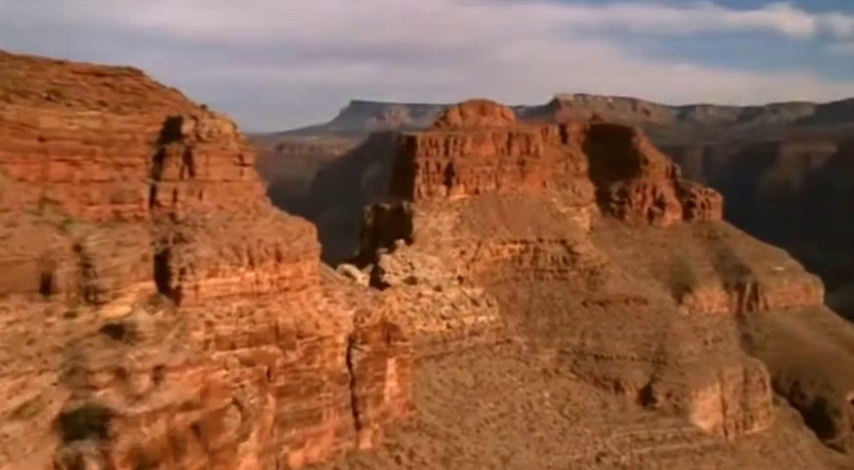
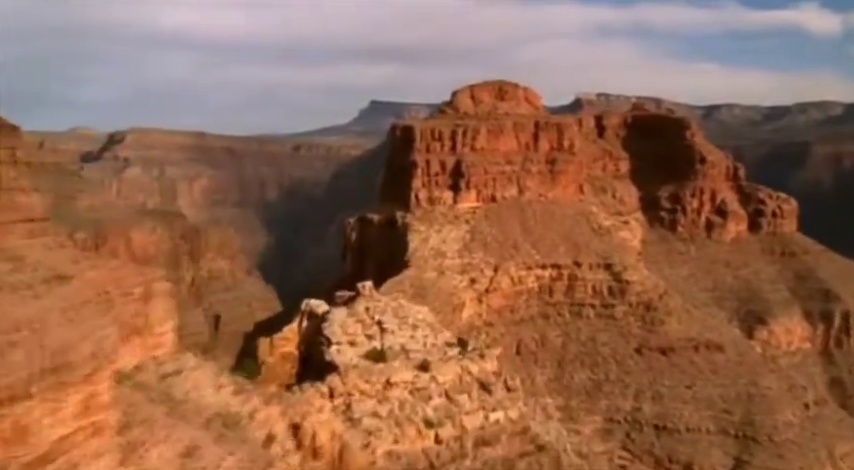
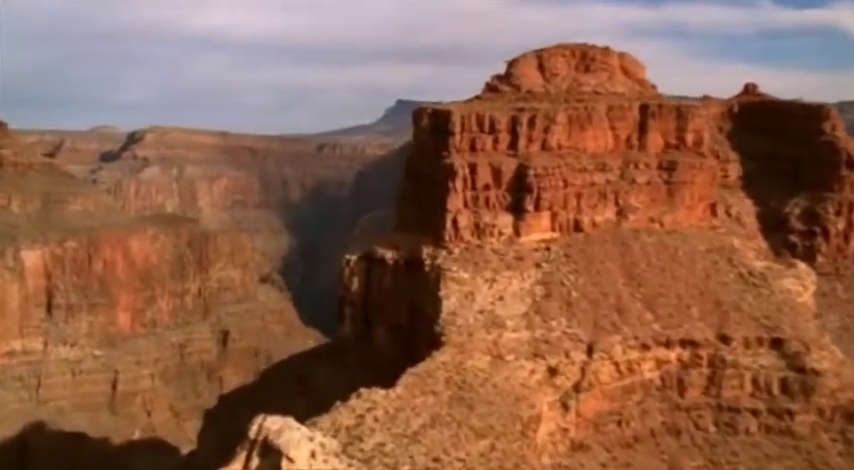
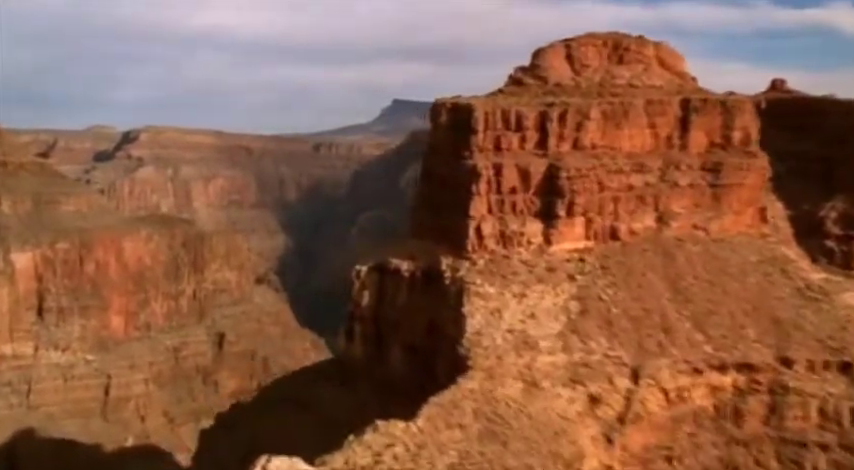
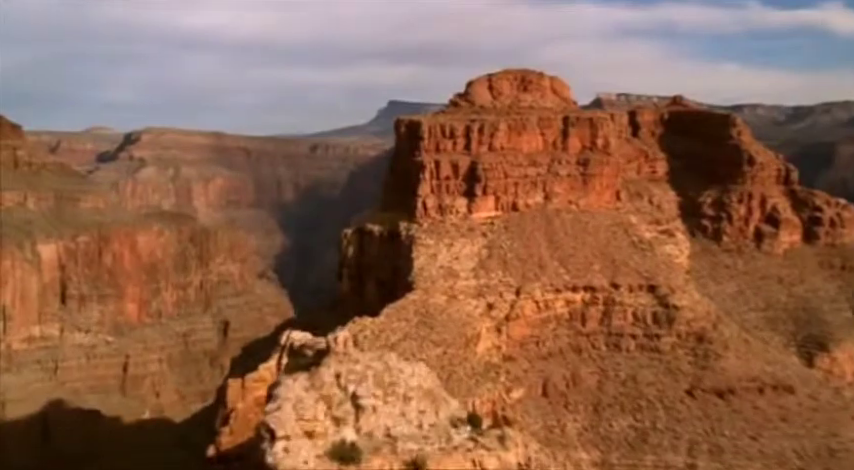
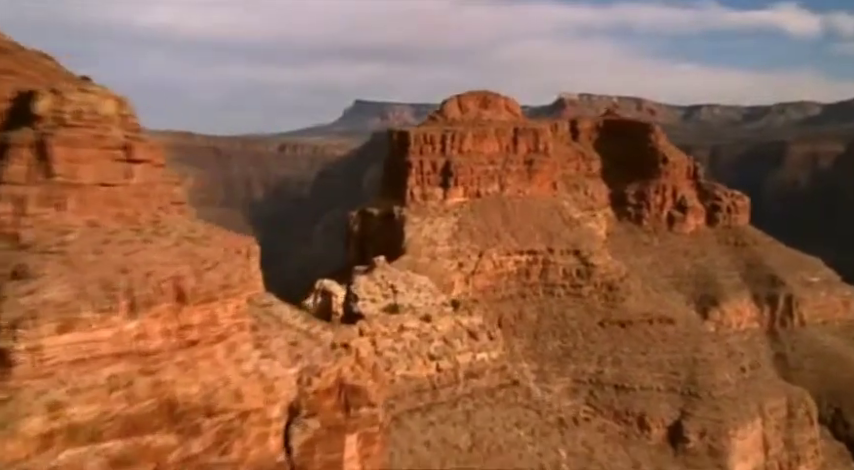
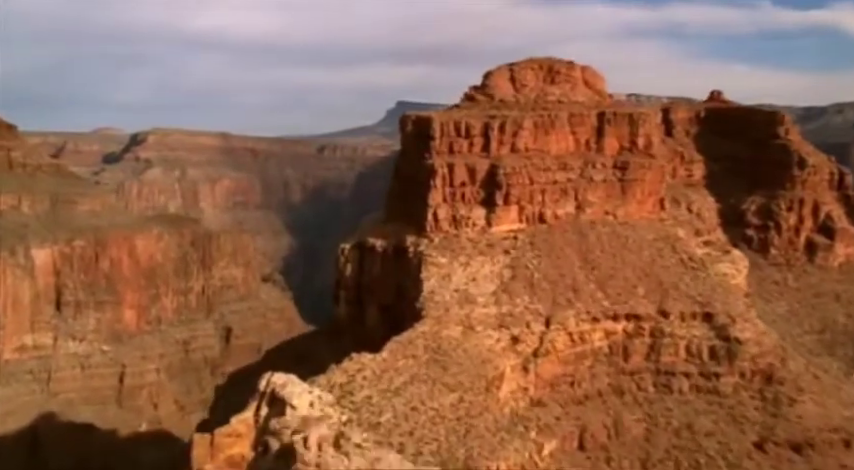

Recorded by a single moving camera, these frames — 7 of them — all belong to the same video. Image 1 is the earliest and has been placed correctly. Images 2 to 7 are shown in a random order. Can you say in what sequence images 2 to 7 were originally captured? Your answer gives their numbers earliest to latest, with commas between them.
6, 2, 5, 7, 3, 4
